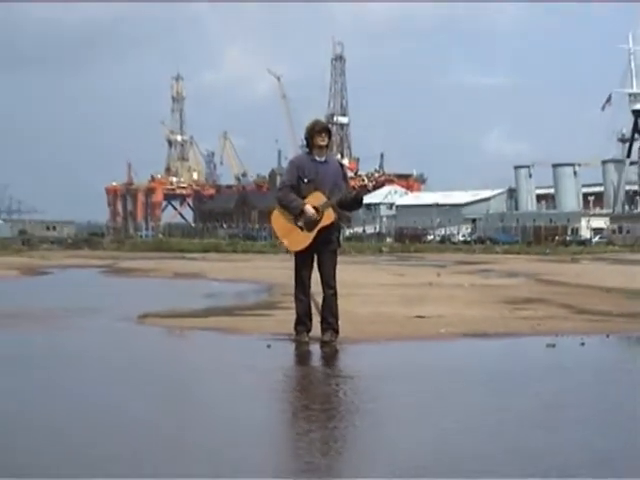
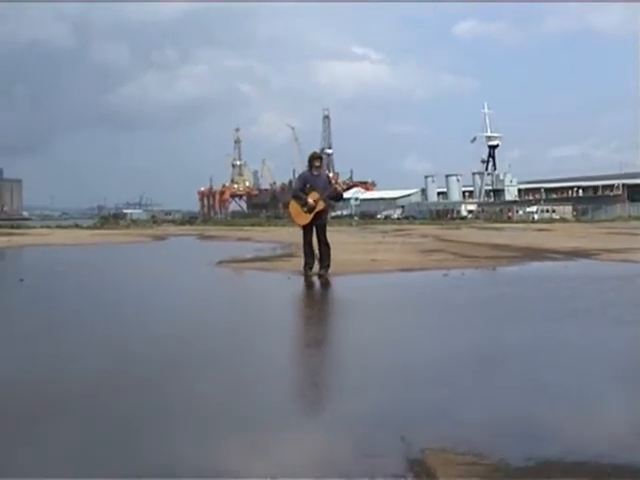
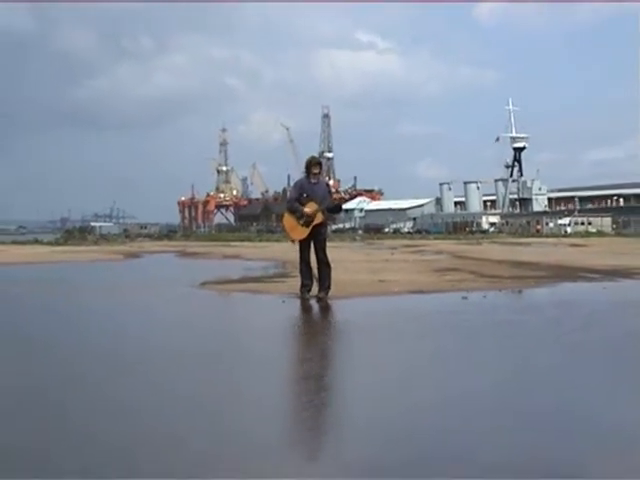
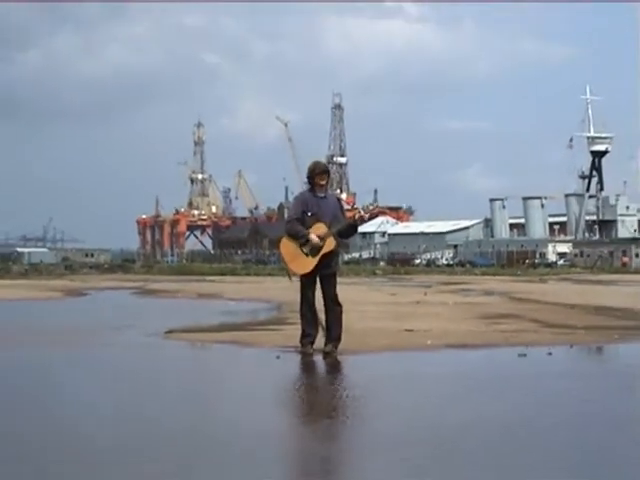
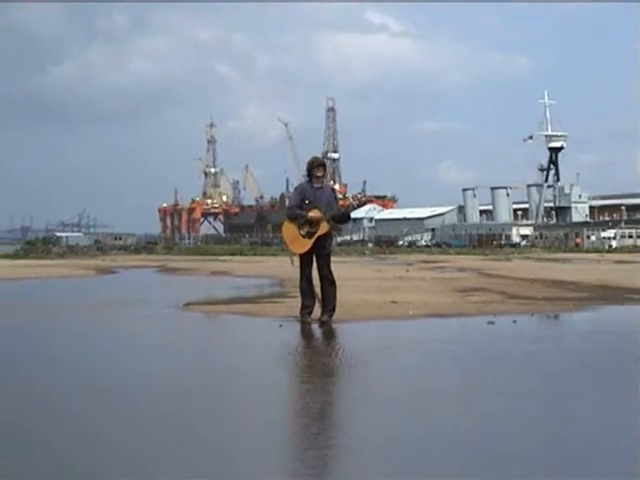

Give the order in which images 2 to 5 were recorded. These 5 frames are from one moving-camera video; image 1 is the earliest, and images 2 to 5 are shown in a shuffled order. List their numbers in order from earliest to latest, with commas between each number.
4, 5, 3, 2
